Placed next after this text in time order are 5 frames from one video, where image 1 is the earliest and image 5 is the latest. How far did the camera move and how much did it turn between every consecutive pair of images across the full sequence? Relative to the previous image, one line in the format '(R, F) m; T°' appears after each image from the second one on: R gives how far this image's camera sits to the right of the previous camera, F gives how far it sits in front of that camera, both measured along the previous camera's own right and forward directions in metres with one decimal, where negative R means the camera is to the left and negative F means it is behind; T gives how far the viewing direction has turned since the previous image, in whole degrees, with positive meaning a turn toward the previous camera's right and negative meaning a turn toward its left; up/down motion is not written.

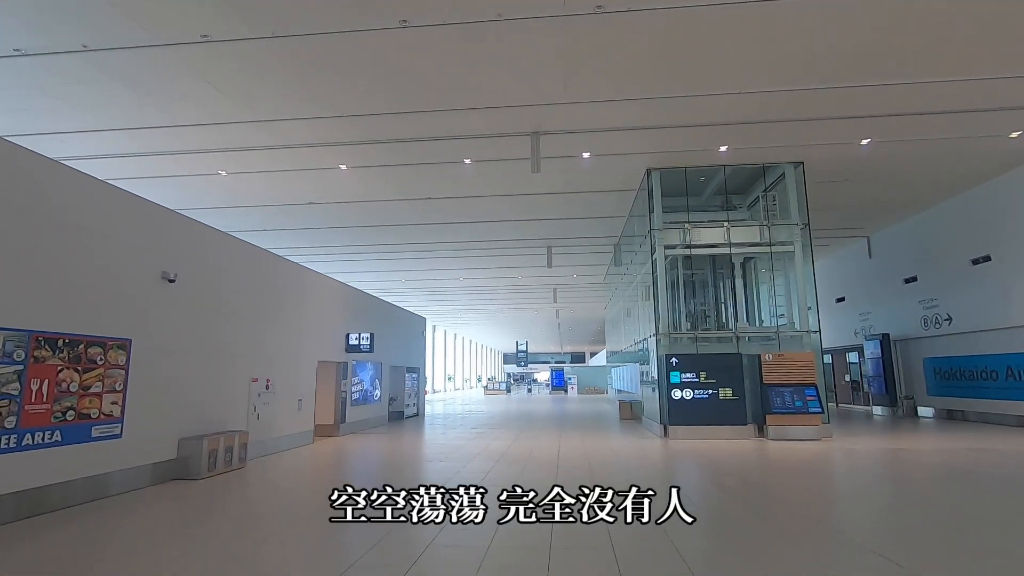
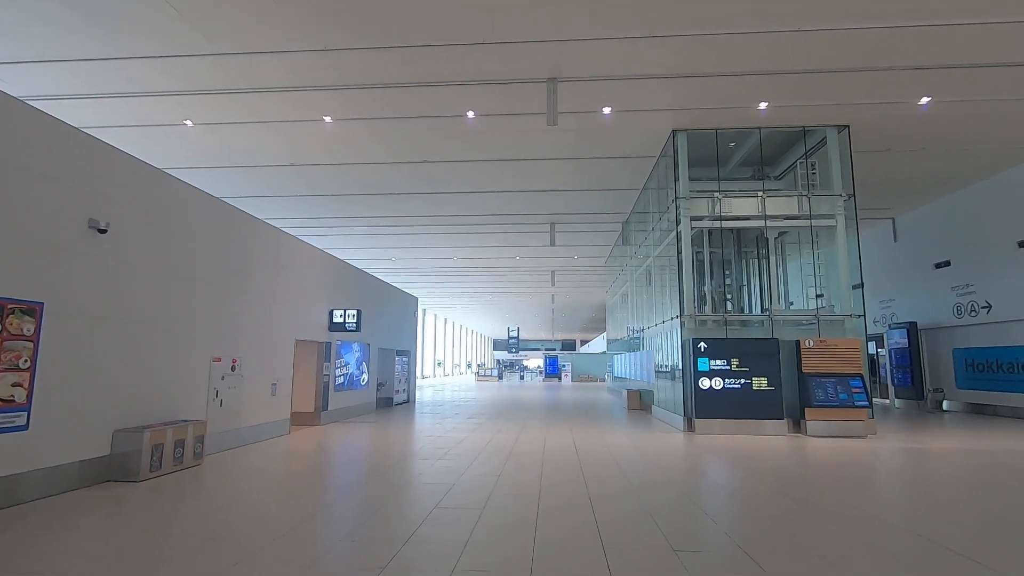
(-0.3, +1.3) m; +1°
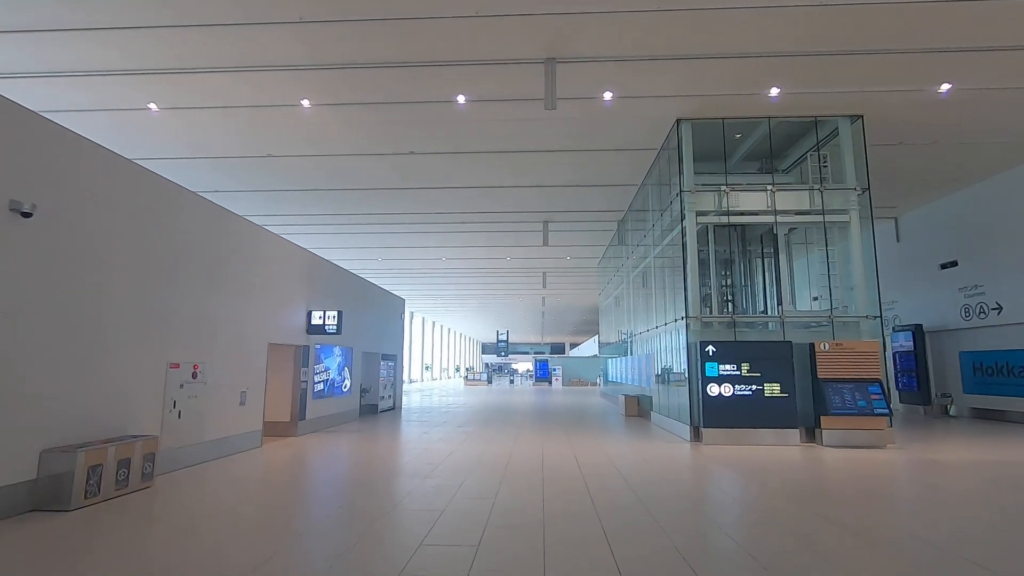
(-0.1, +0.7) m; +1°
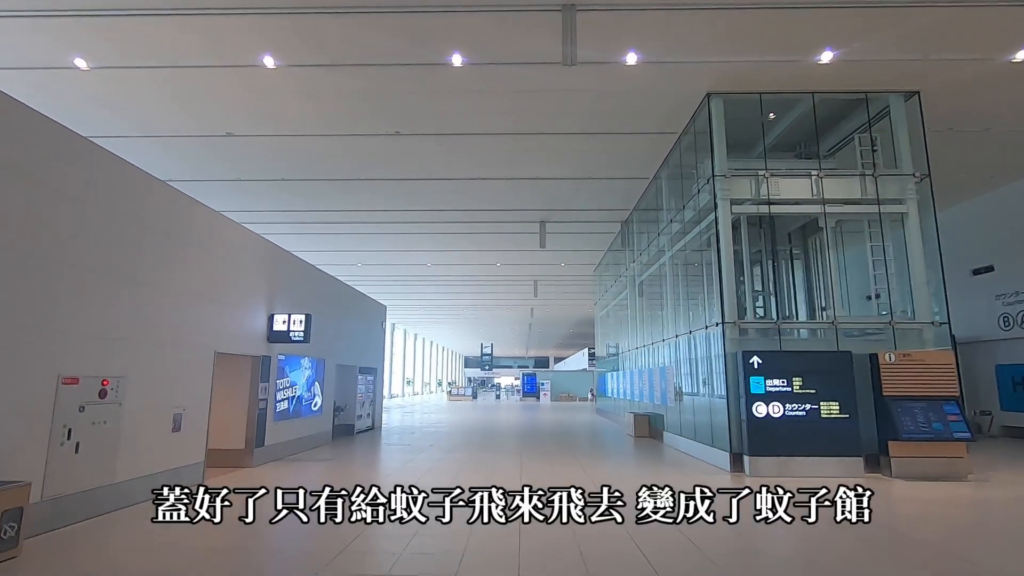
(-0.3, +1.5) m; +2°
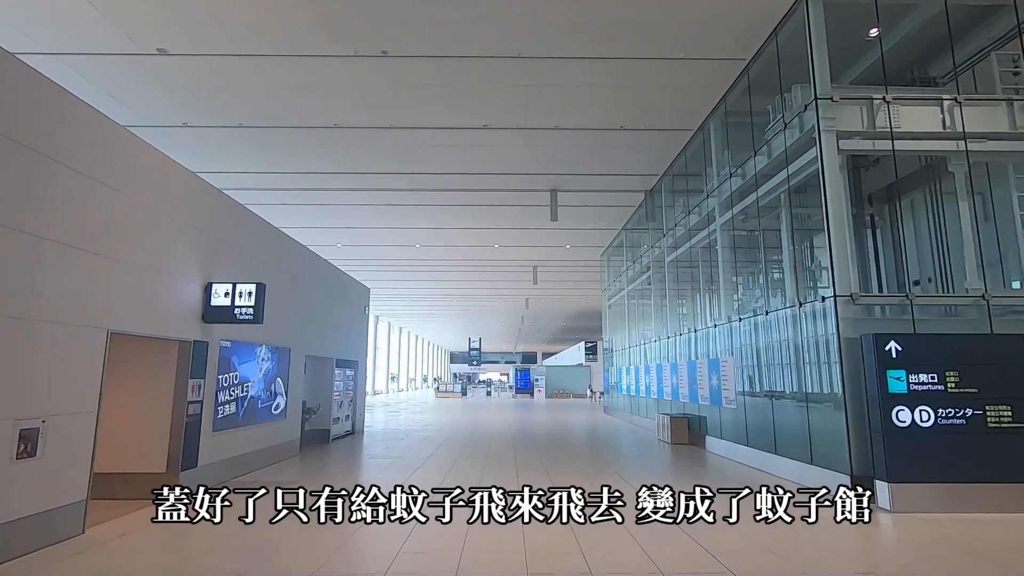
(-0.5, +2.1) m; +2°
